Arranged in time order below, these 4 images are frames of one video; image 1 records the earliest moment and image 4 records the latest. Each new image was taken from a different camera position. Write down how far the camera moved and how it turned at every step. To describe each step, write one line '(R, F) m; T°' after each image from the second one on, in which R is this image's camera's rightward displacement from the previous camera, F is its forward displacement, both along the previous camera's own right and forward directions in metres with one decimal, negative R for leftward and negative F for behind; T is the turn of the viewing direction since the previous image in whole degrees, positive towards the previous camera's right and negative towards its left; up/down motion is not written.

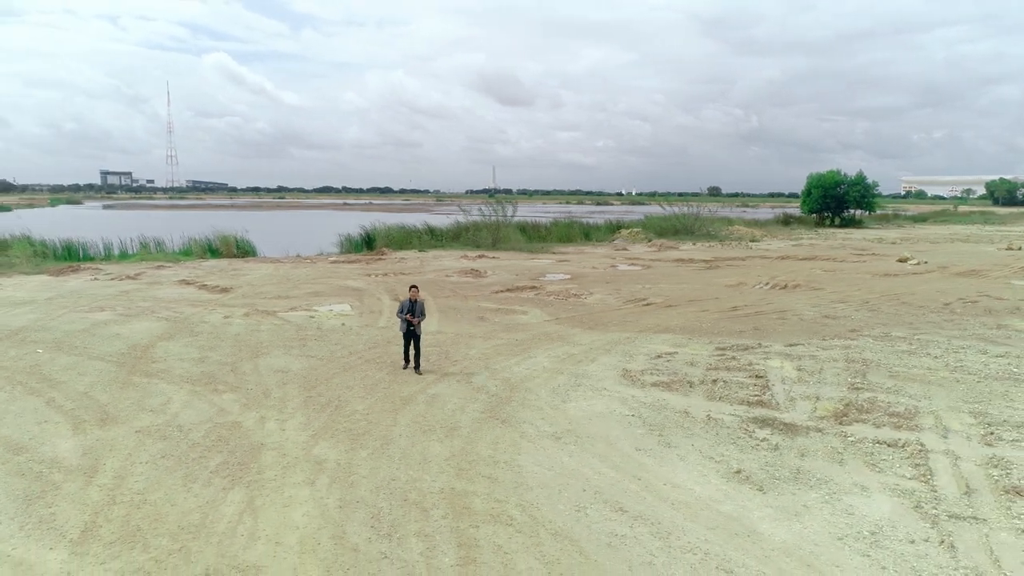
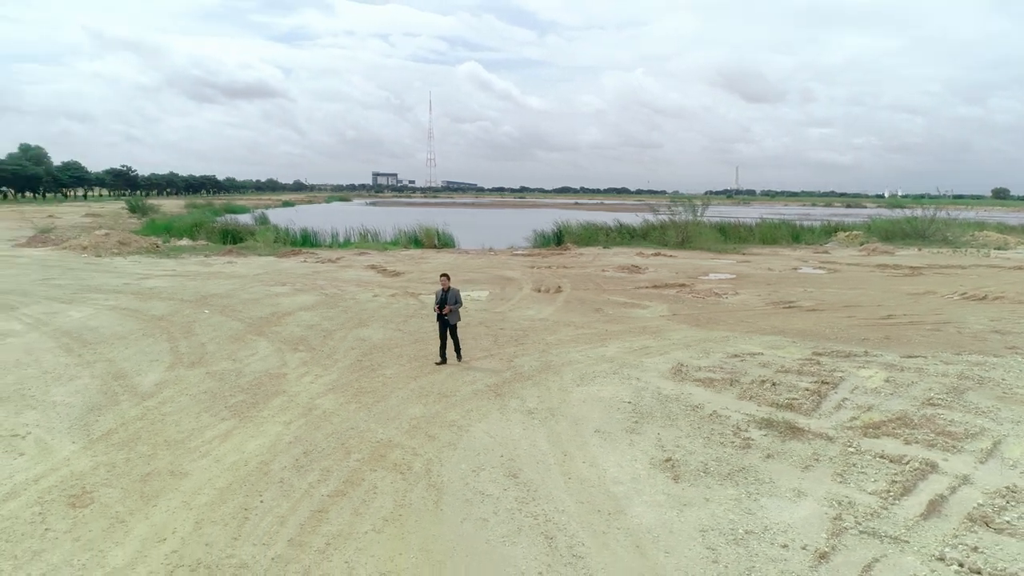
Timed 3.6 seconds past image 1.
(+2.7, 0.0) m; -19°
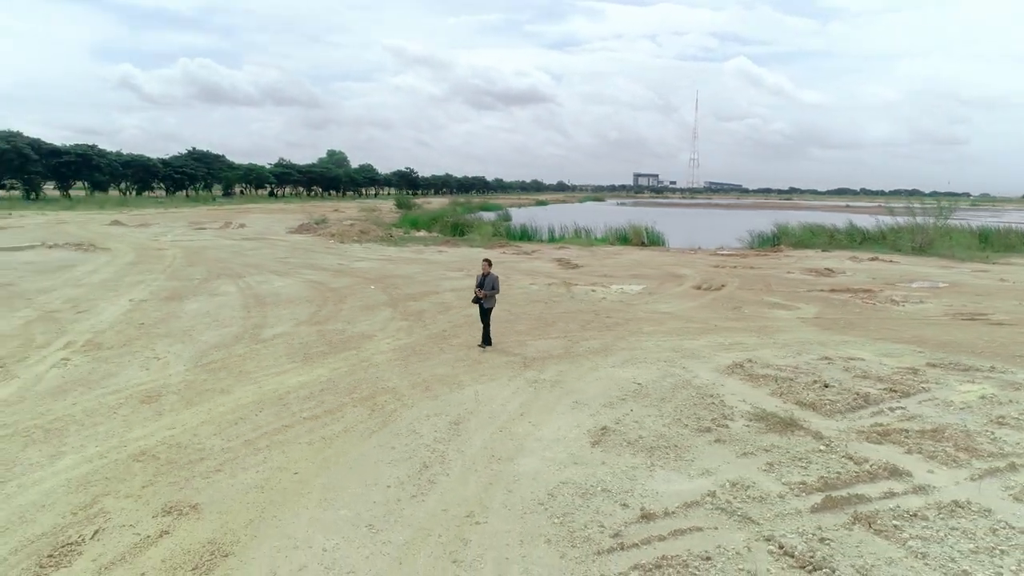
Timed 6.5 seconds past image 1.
(+2.8, -0.3) m; -20°
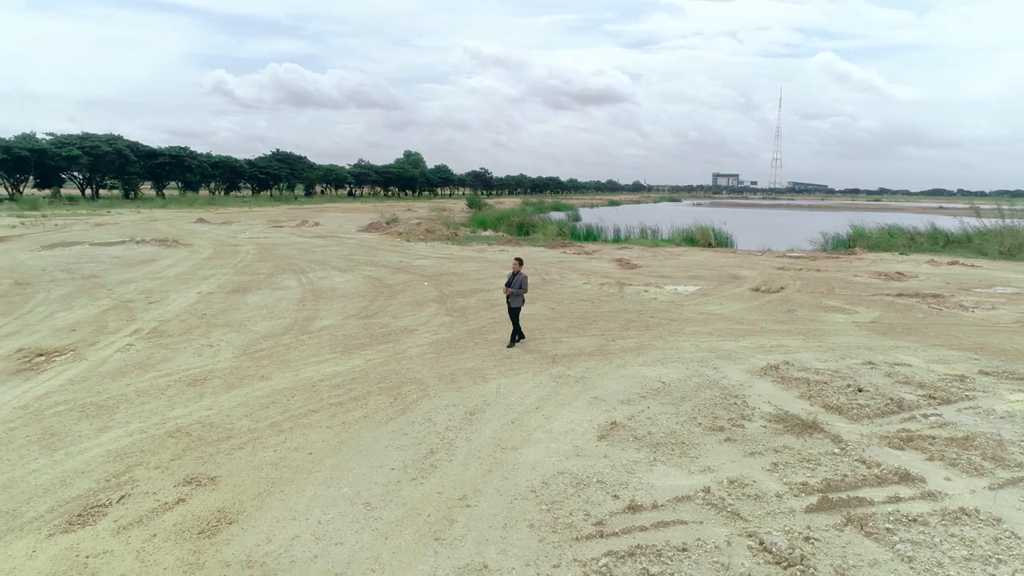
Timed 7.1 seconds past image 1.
(+0.6, -0.2) m; -6°
